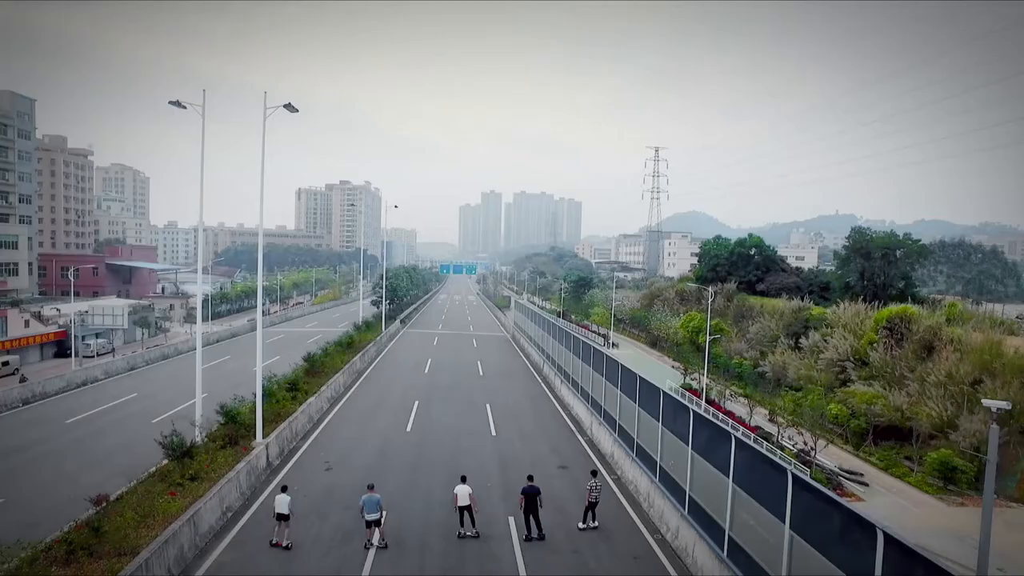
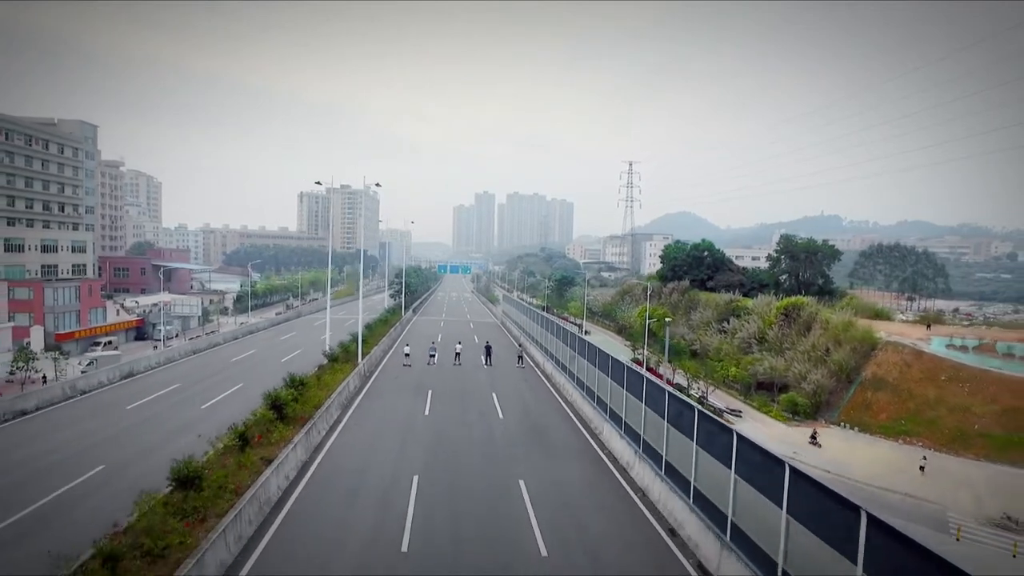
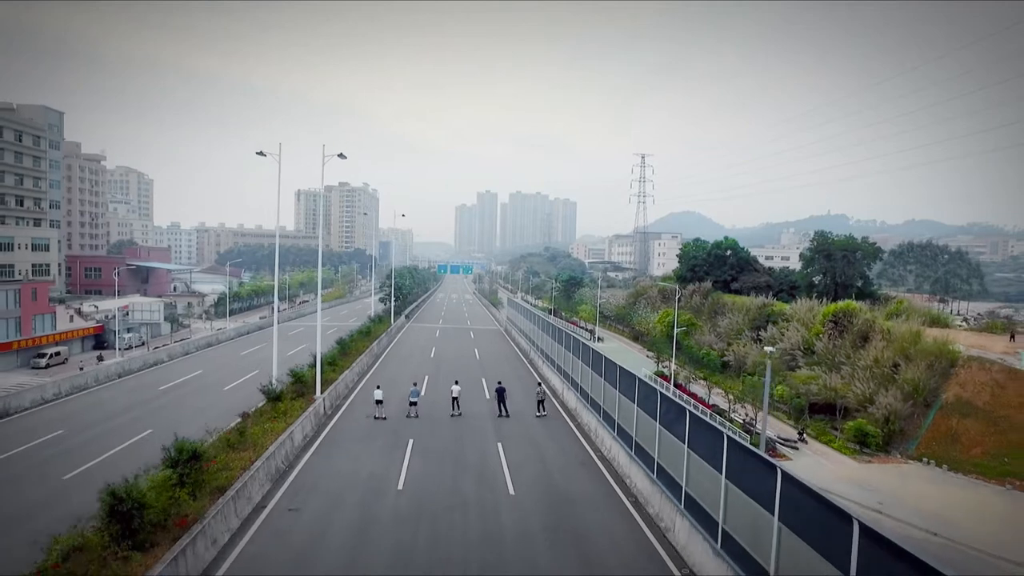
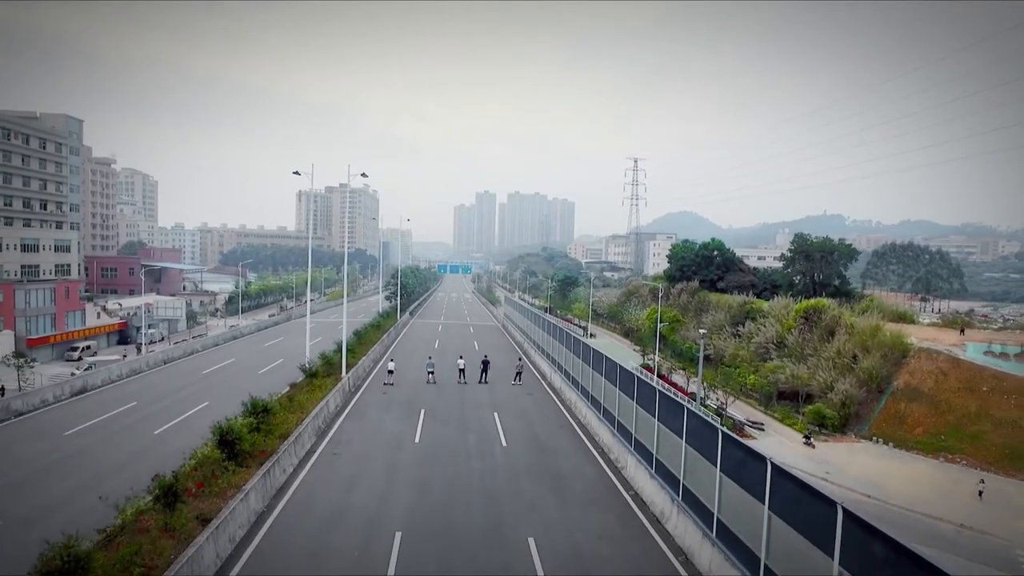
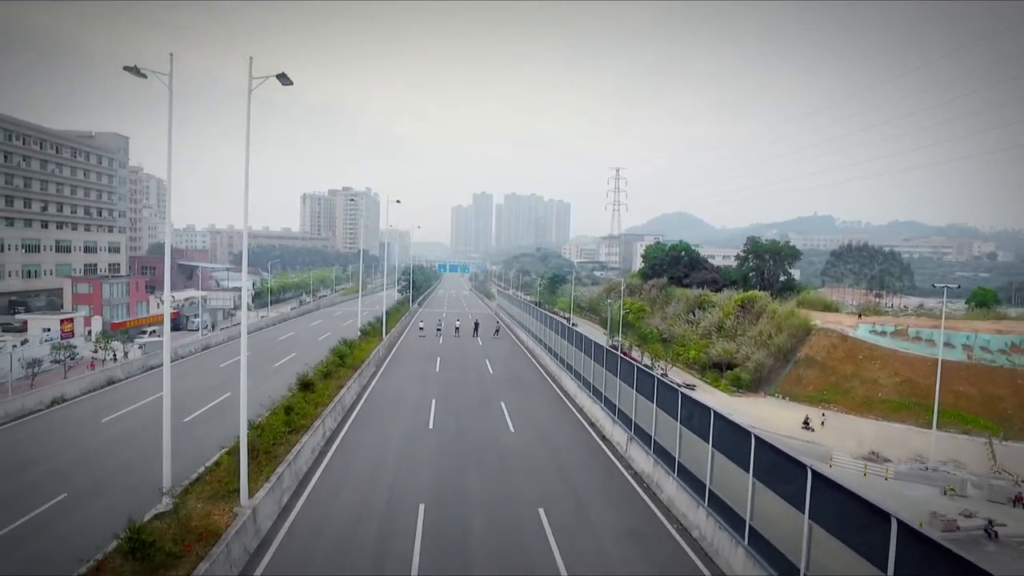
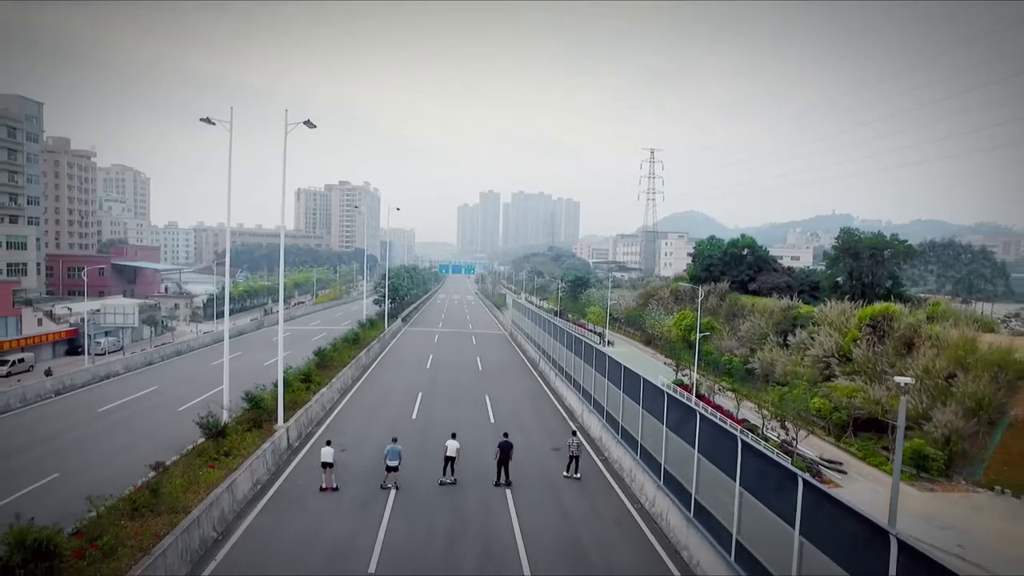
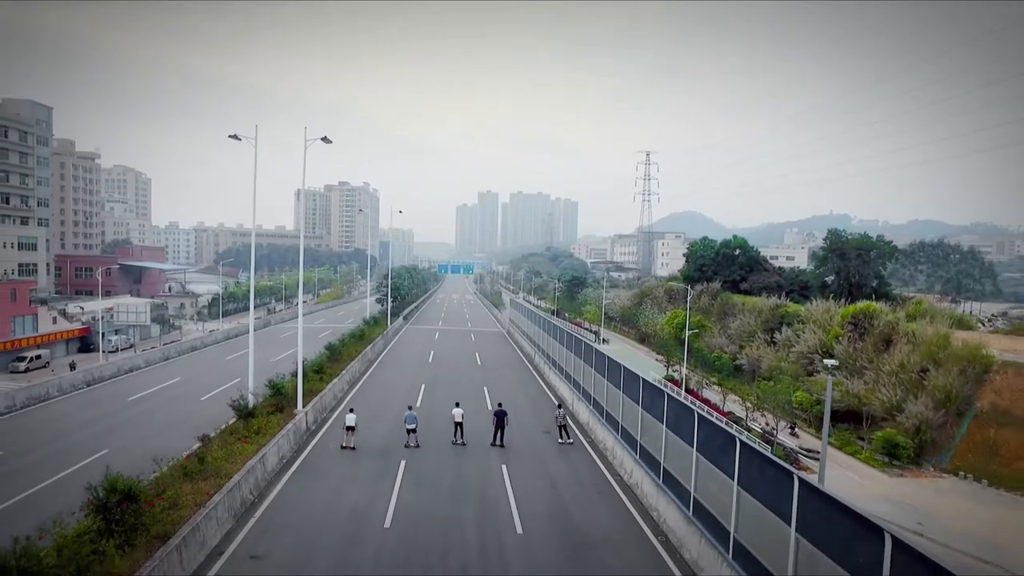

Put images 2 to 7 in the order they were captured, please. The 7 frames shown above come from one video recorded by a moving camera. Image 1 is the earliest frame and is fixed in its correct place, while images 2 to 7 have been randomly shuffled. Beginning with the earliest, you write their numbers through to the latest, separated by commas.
6, 7, 3, 4, 2, 5
